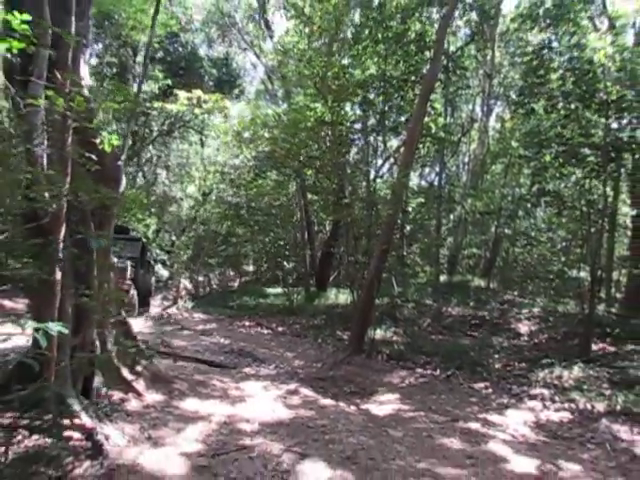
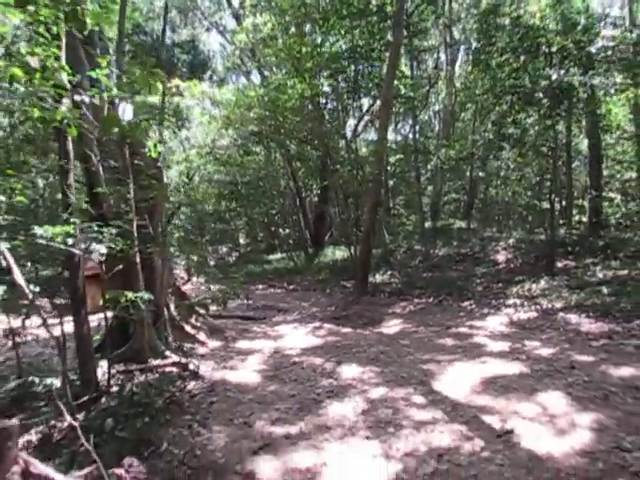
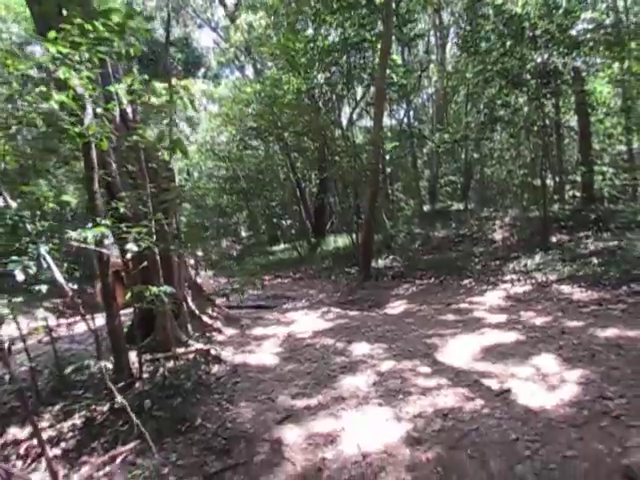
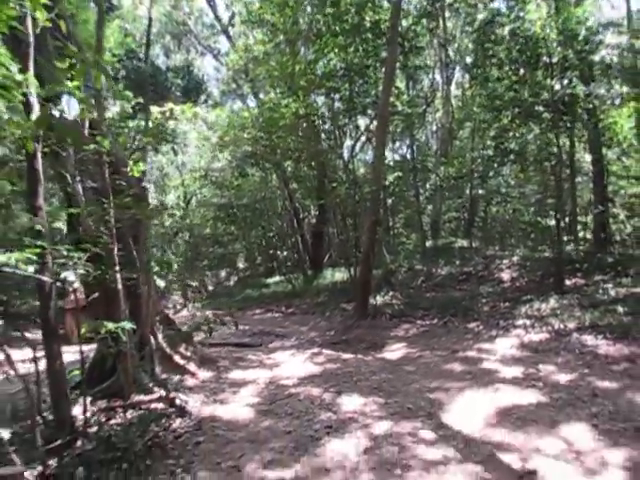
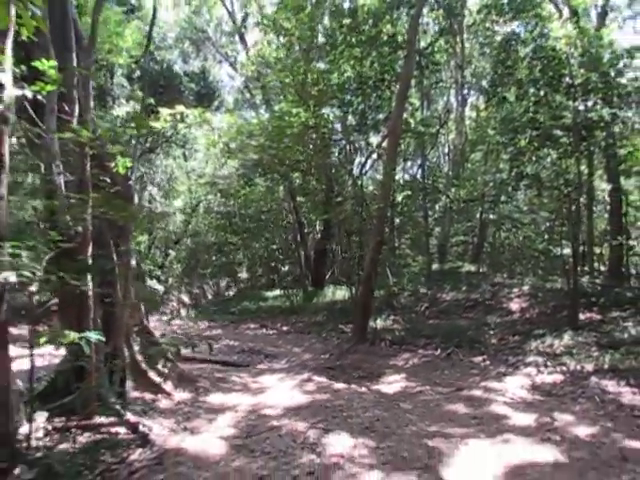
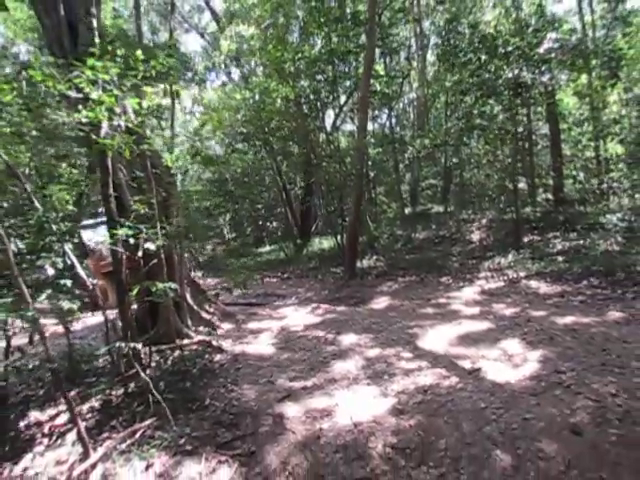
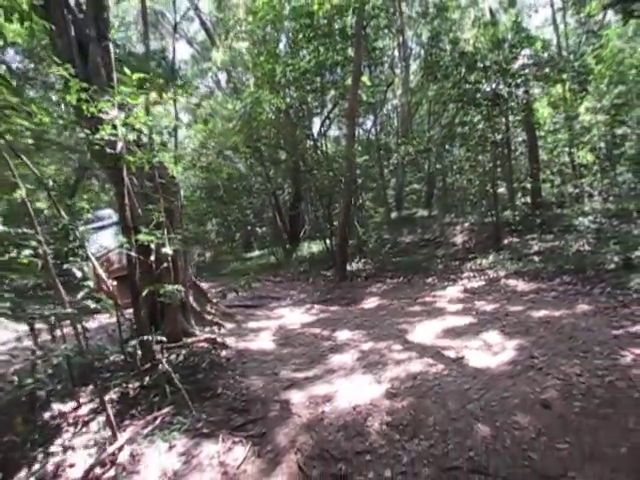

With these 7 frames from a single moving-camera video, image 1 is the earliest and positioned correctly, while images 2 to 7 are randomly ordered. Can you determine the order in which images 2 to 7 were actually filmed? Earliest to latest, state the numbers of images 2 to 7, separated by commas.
5, 4, 2, 3, 6, 7
